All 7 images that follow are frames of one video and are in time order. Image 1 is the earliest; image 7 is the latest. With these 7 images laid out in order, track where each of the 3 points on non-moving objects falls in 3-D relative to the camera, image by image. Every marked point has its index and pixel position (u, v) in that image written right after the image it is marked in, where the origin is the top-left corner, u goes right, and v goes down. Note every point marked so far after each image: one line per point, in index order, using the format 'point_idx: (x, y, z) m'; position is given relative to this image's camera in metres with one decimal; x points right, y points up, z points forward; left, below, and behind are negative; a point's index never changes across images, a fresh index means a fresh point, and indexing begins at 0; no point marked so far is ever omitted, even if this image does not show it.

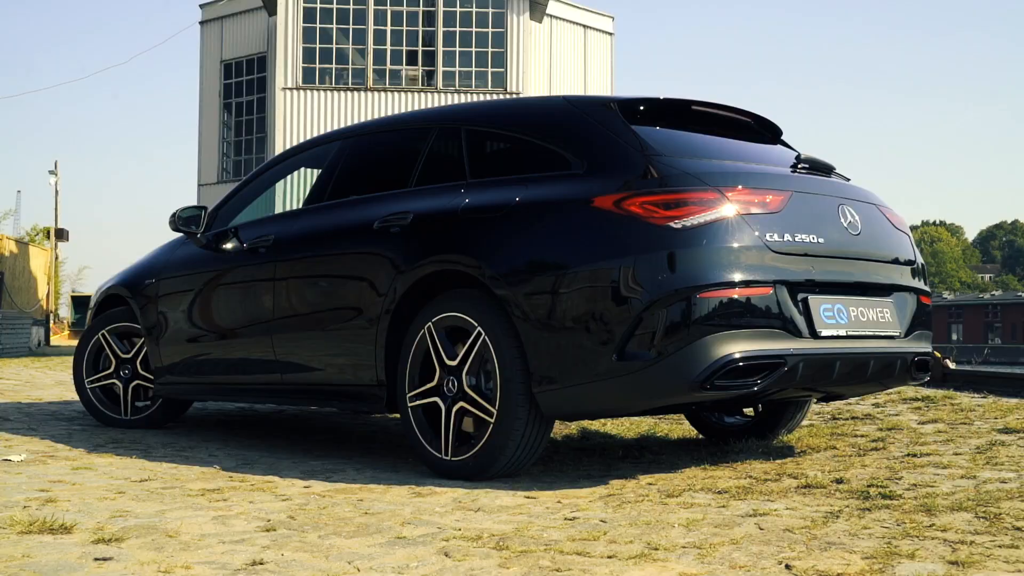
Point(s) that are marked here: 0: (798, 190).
0: (+1.1, +0.4, +4.1) m
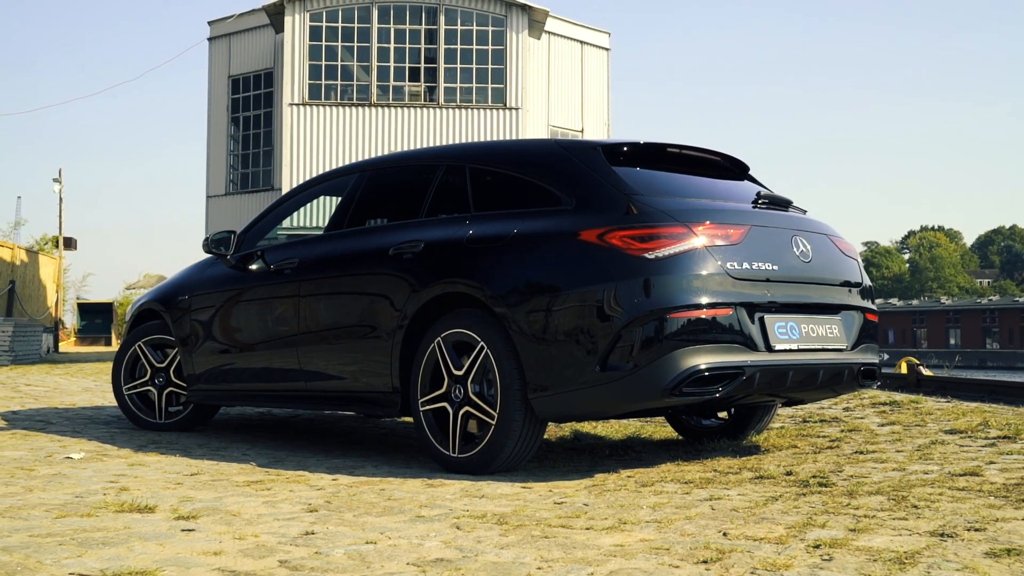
0: (+1.1, +0.3, +4.8) m
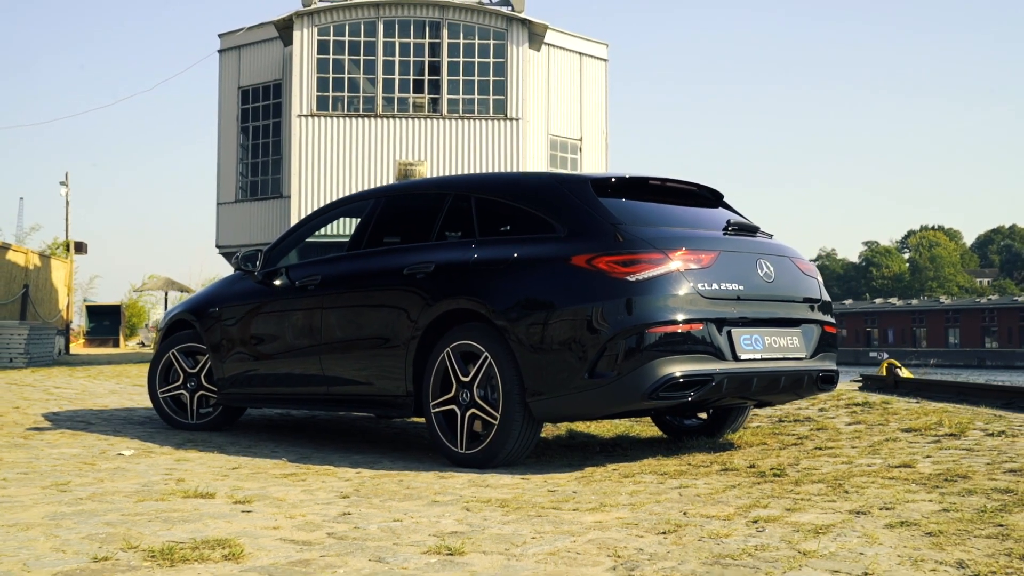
0: (+1.1, +0.2, +5.5) m
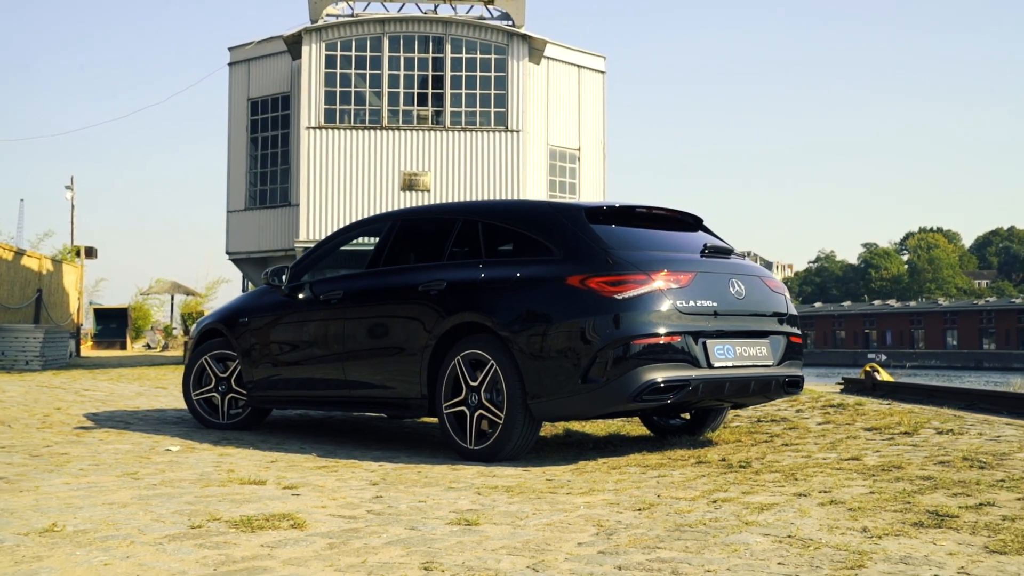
0: (+1.1, +0.1, +6.3) m
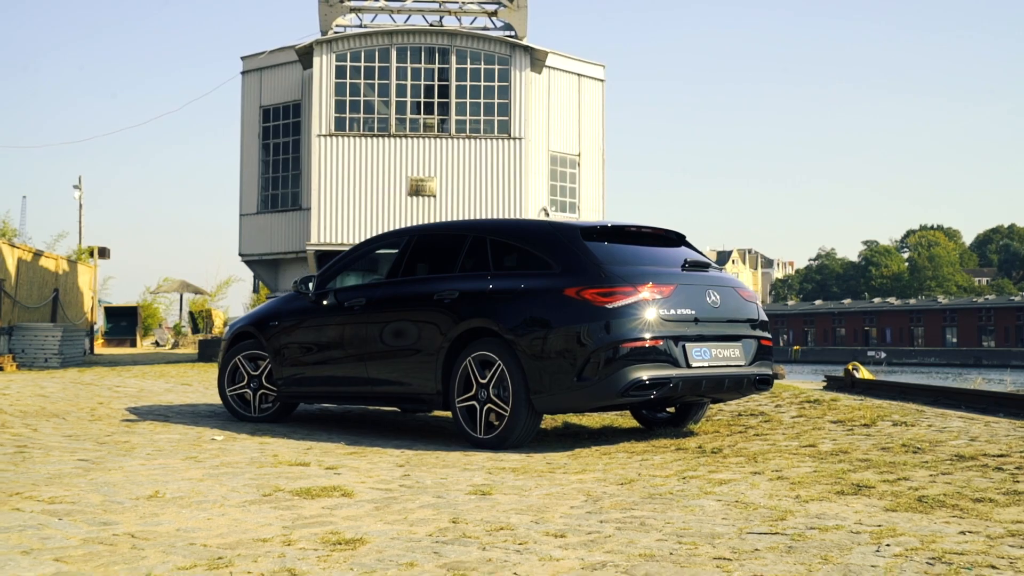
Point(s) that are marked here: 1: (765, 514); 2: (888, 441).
0: (+1.2, 0.0, +7.2) m
1: (+0.9, -0.8, +3.9) m
2: (+2.4, -1.0, +6.7) m
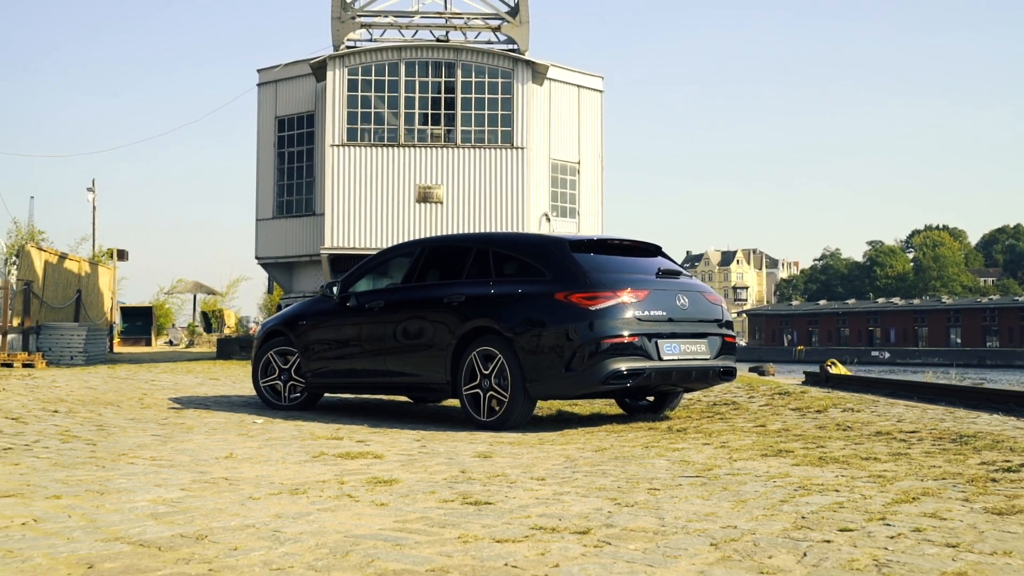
0: (+1.1, 0.0, +8.4) m
1: (+0.9, -0.9, +5.2) m
2: (+2.4, -1.0, +8.0) m
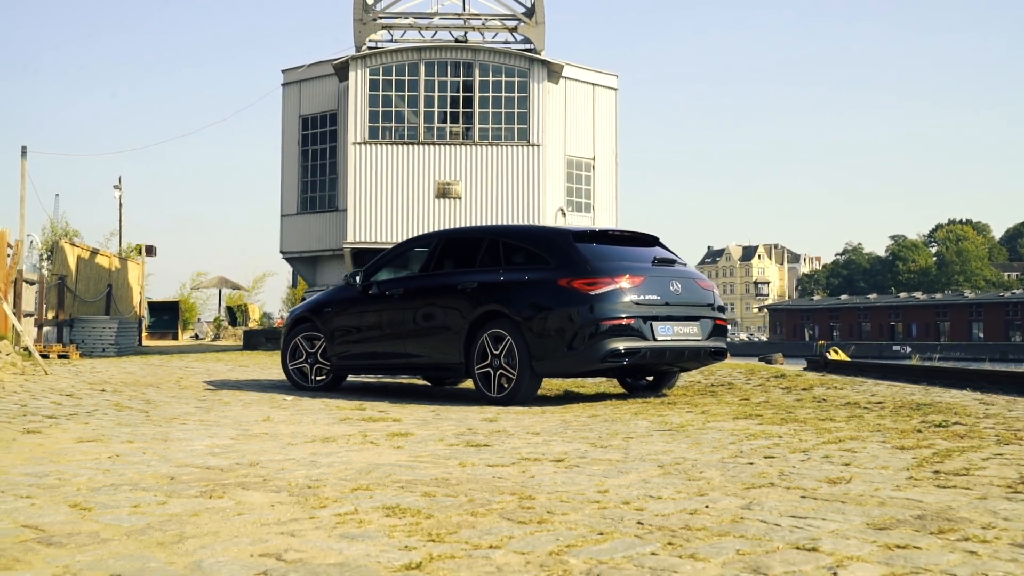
0: (+1.2, +0.1, +9.2) m
1: (+0.9, -0.8, +5.9) m
2: (+2.4, -0.9, +8.7) m
